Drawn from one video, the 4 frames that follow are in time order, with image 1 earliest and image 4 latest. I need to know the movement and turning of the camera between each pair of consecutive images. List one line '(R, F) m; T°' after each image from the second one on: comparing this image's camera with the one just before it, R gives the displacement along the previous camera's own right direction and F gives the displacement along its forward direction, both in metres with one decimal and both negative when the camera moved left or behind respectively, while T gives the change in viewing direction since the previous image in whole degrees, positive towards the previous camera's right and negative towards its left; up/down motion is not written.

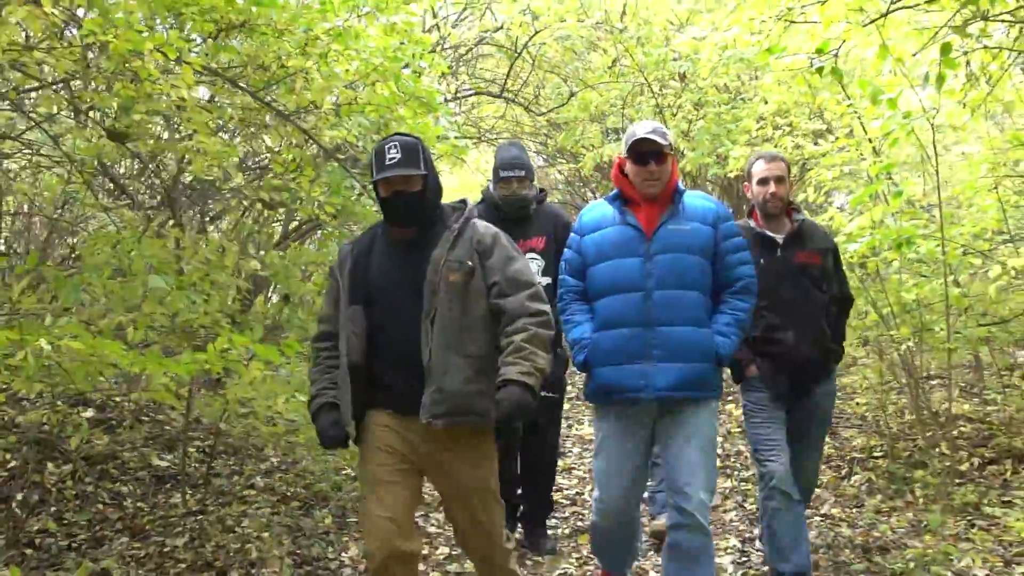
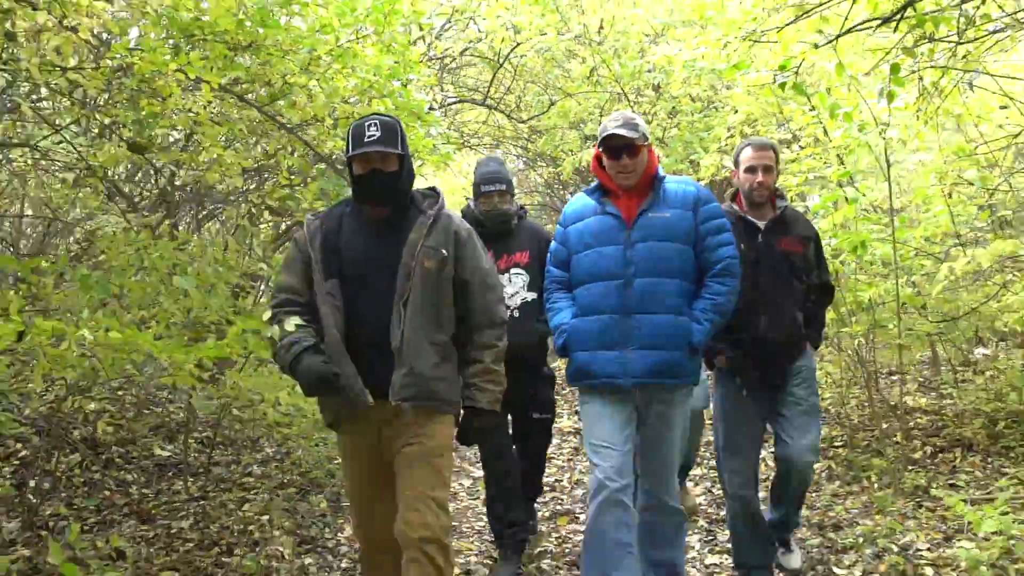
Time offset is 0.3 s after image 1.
(0.0, -0.4) m; +1°
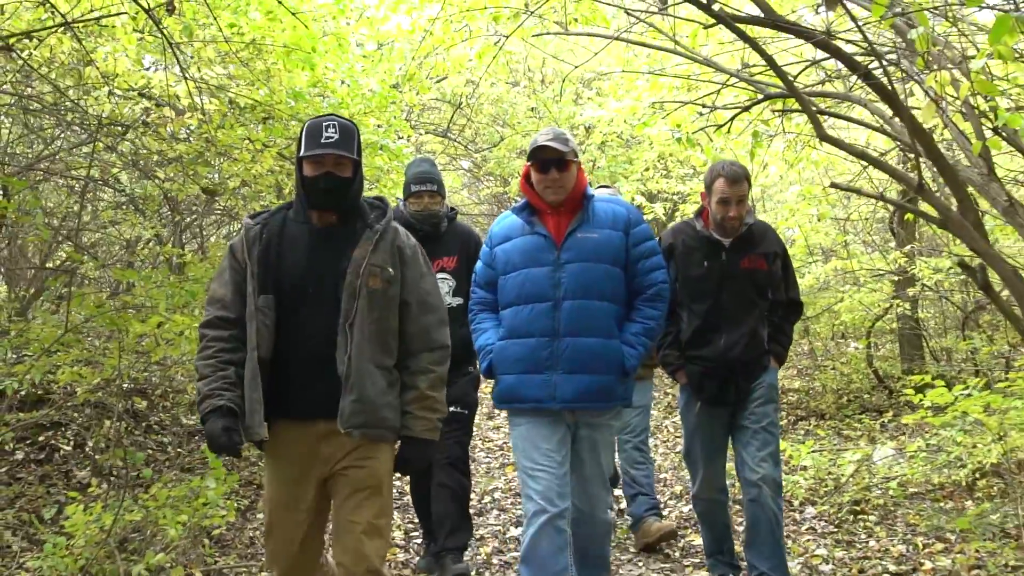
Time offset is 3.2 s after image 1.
(-0.2, -1.7) m; +4°
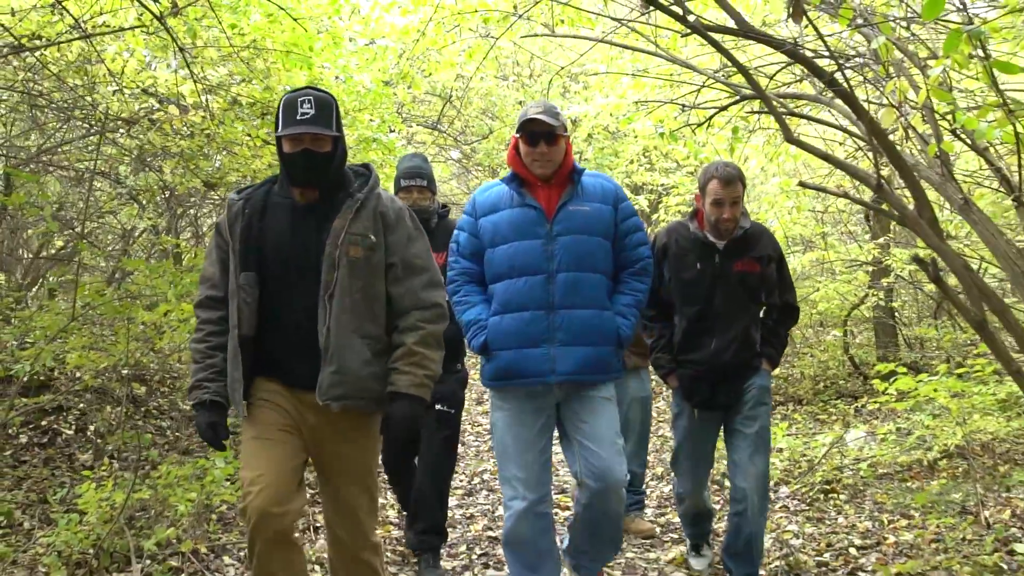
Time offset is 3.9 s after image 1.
(0.0, -0.3) m; +1°
